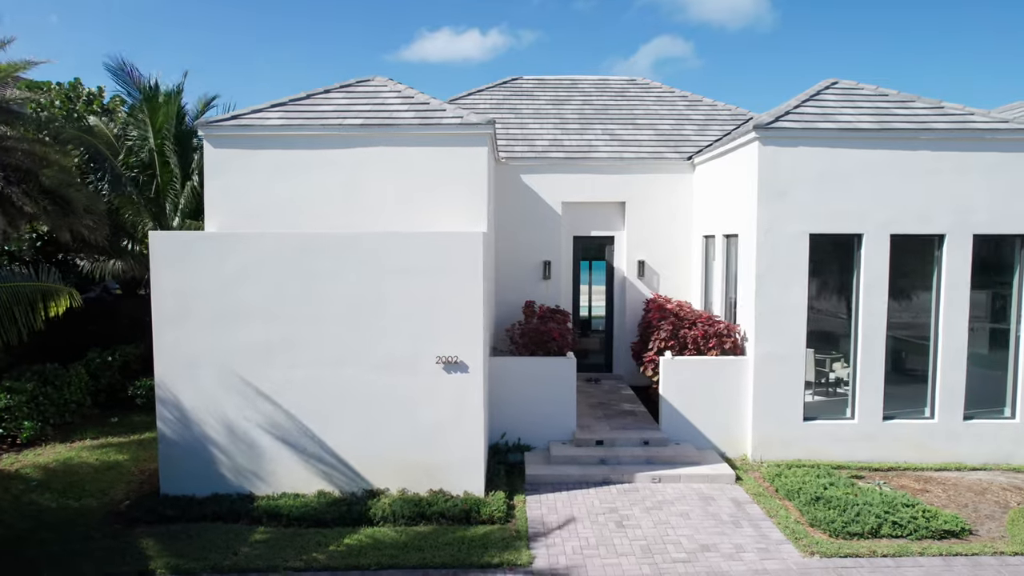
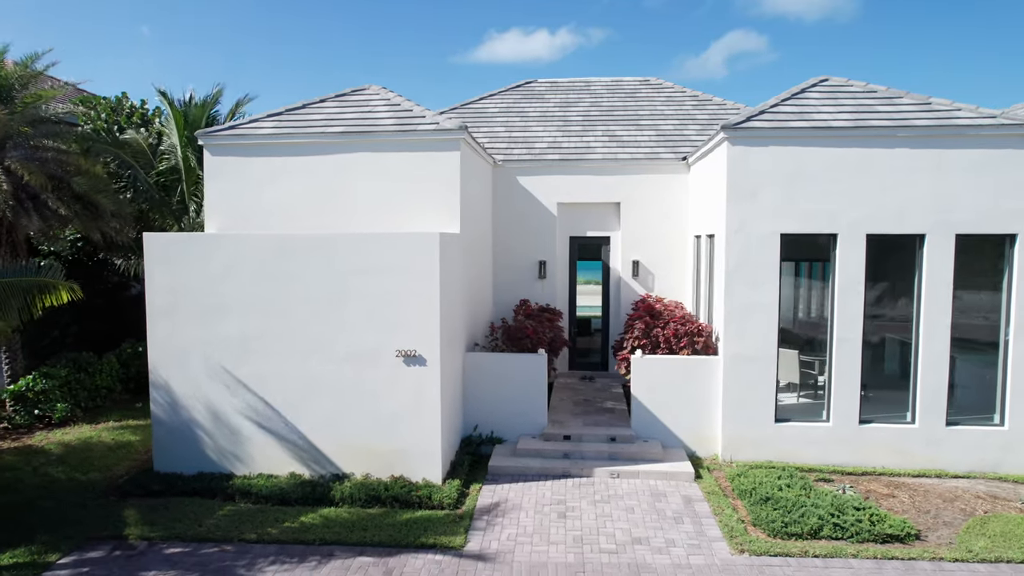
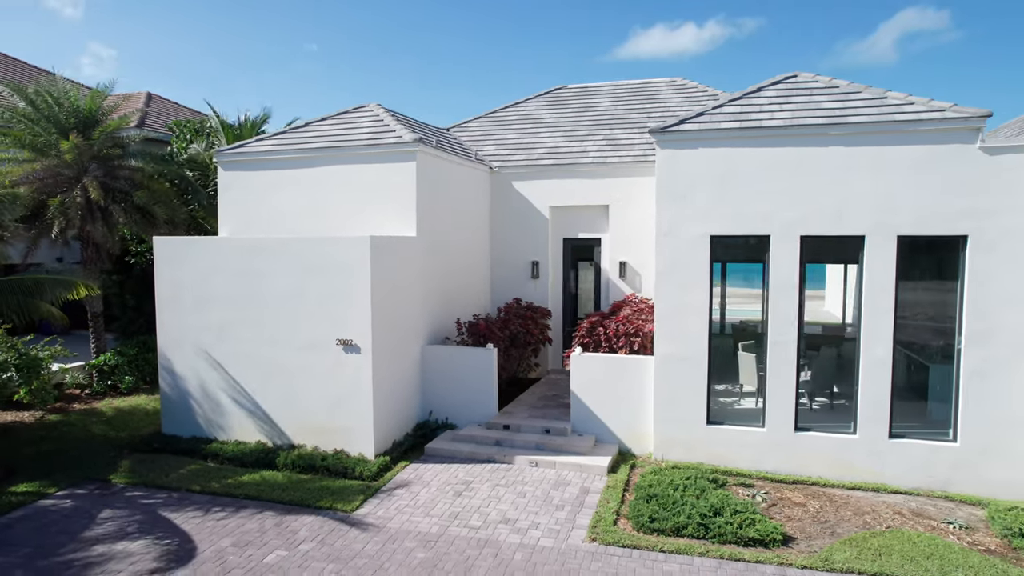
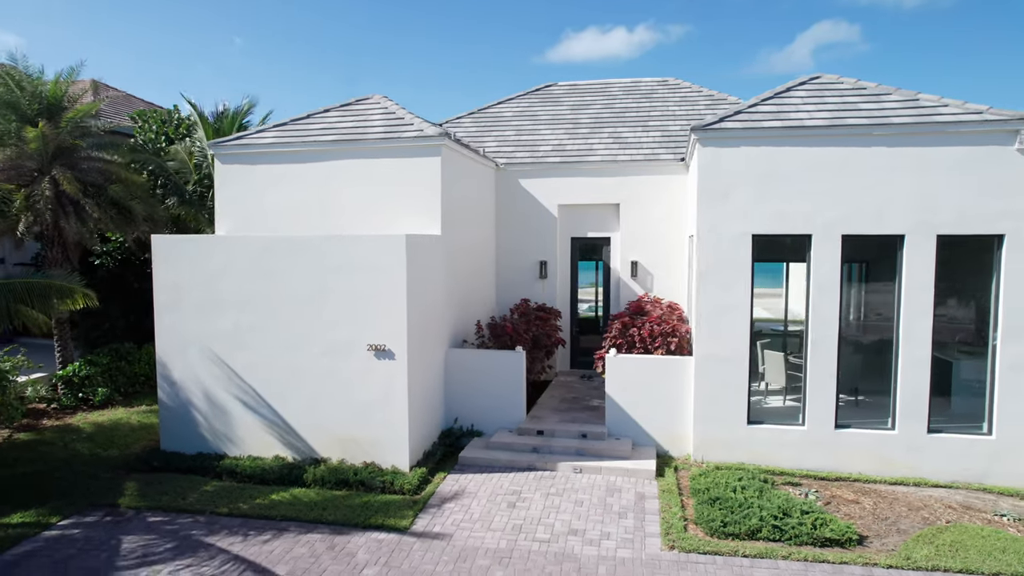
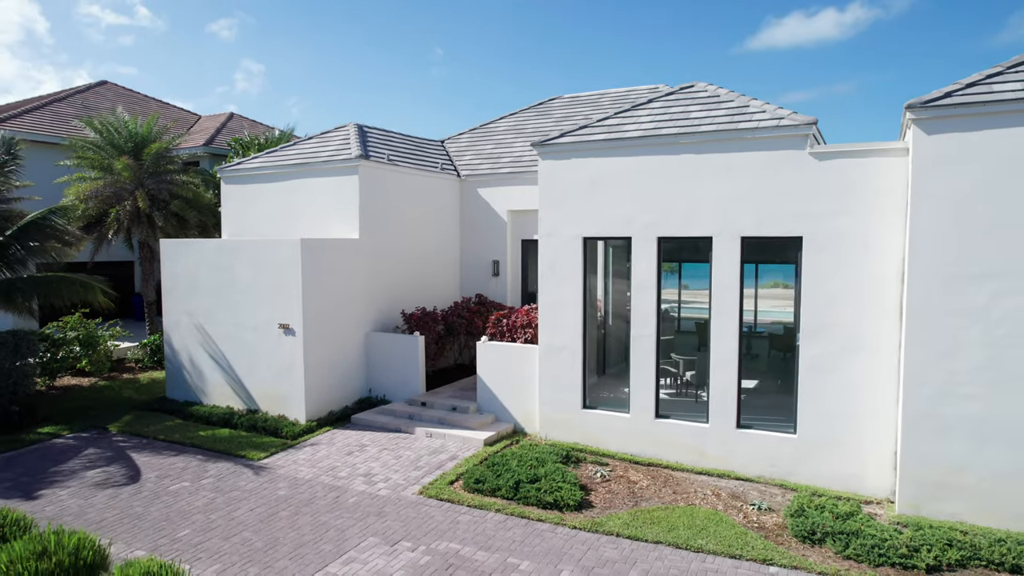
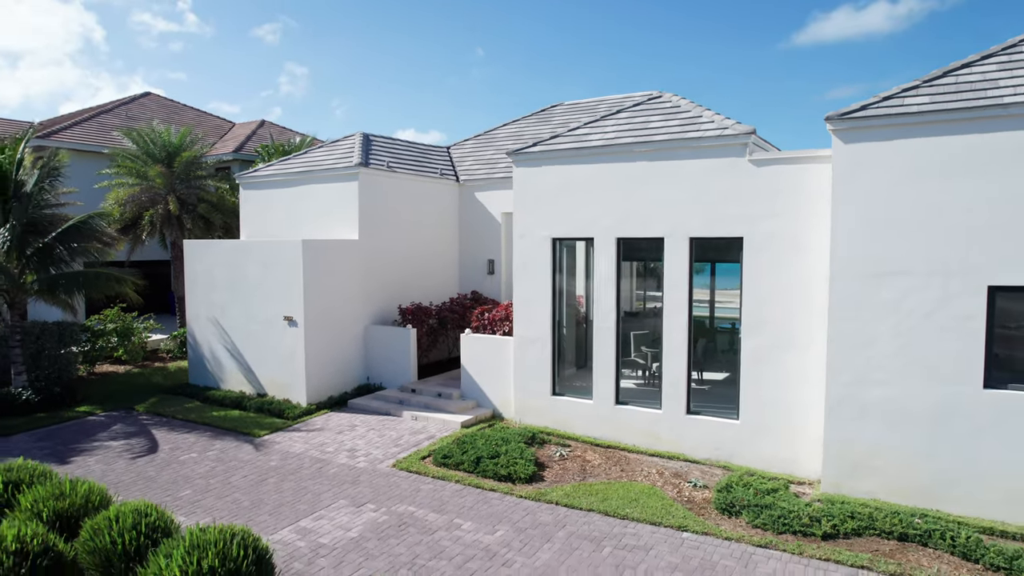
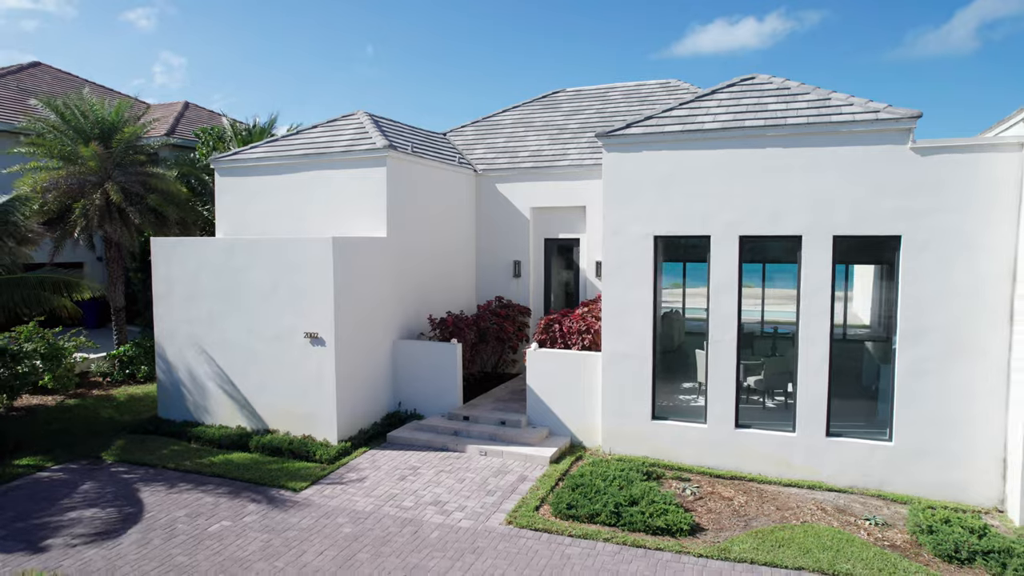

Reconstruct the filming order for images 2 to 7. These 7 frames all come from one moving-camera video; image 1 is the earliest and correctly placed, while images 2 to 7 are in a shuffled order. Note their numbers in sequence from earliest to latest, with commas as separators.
2, 4, 3, 7, 5, 6
